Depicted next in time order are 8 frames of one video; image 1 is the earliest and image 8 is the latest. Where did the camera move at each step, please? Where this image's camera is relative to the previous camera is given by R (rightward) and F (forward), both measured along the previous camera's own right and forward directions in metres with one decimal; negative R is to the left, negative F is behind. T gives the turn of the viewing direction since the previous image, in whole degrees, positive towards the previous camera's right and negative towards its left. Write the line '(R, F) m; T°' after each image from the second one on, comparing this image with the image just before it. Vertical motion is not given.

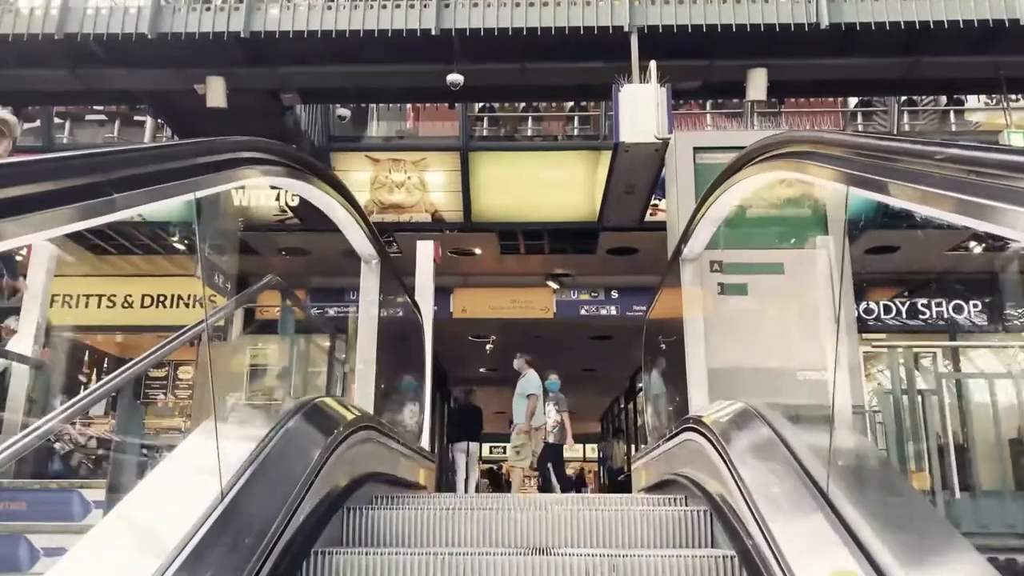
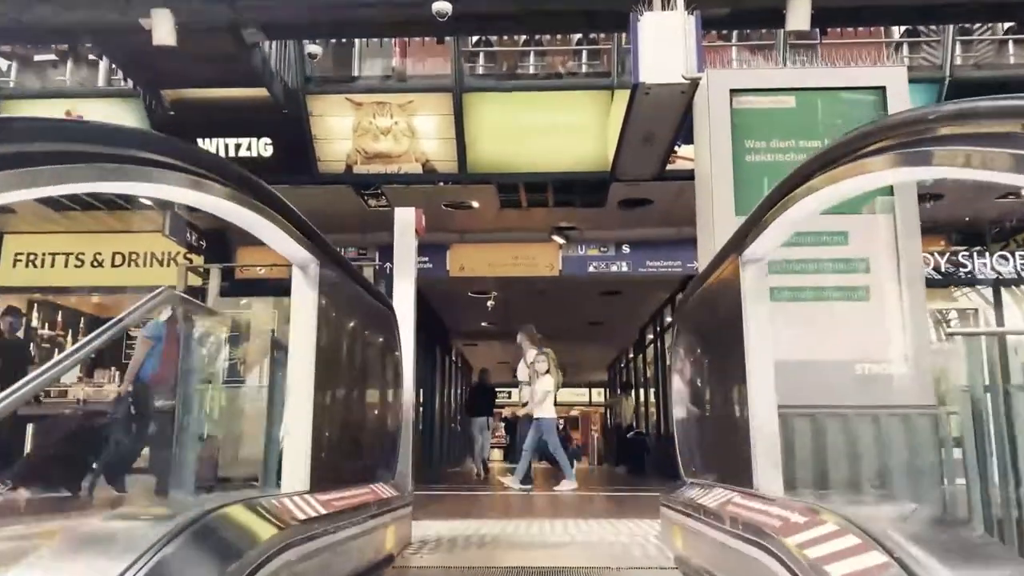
(0.0, +0.9) m; 0°
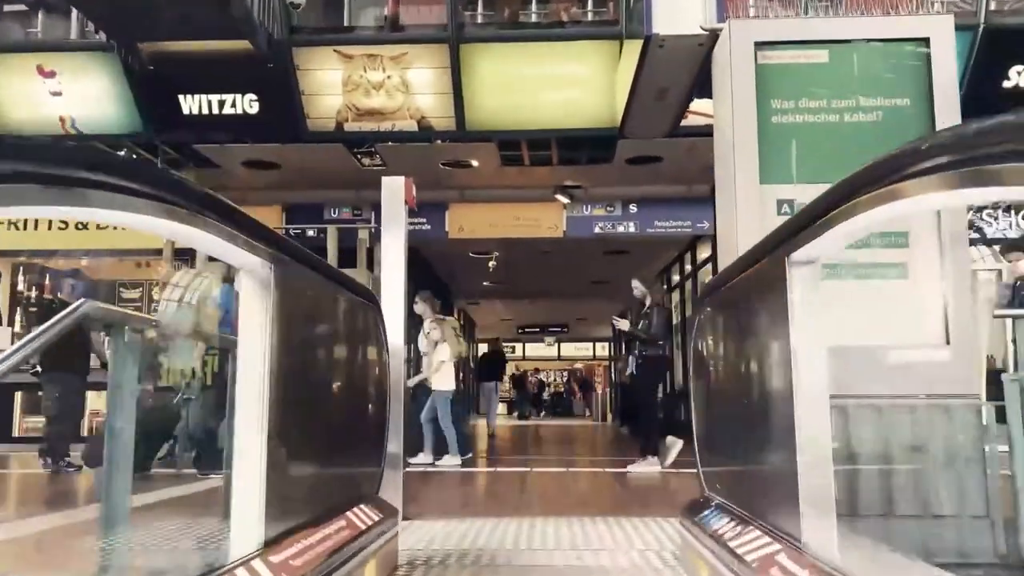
(0.0, +0.4) m; 0°
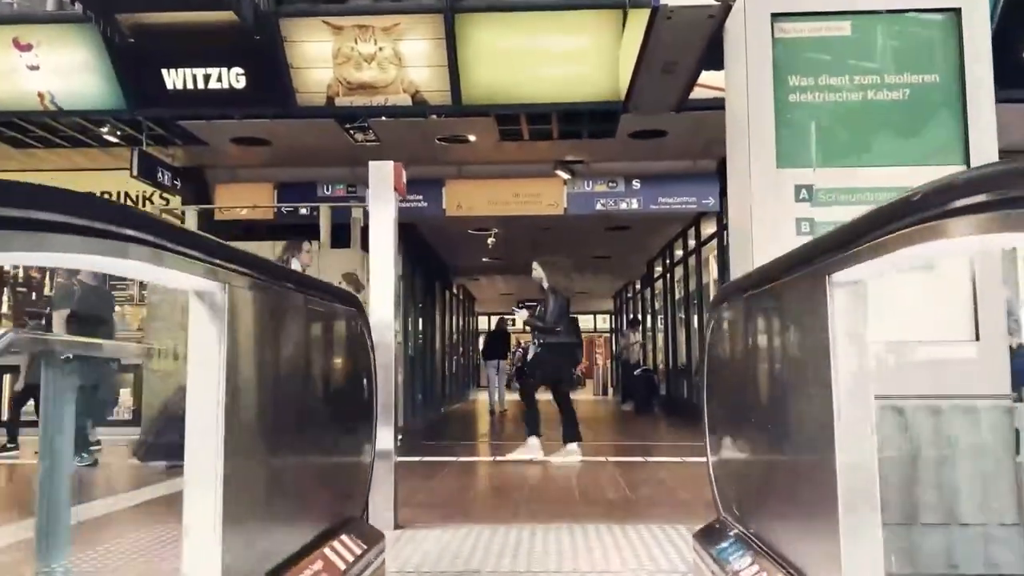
(0.0, +0.3) m; 0°
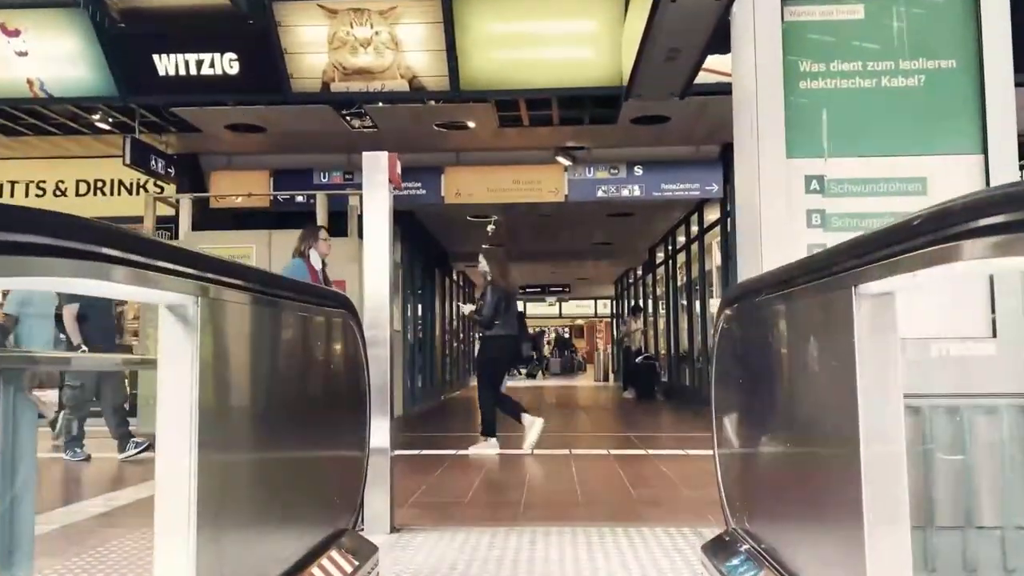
(0.0, +0.1) m; 0°
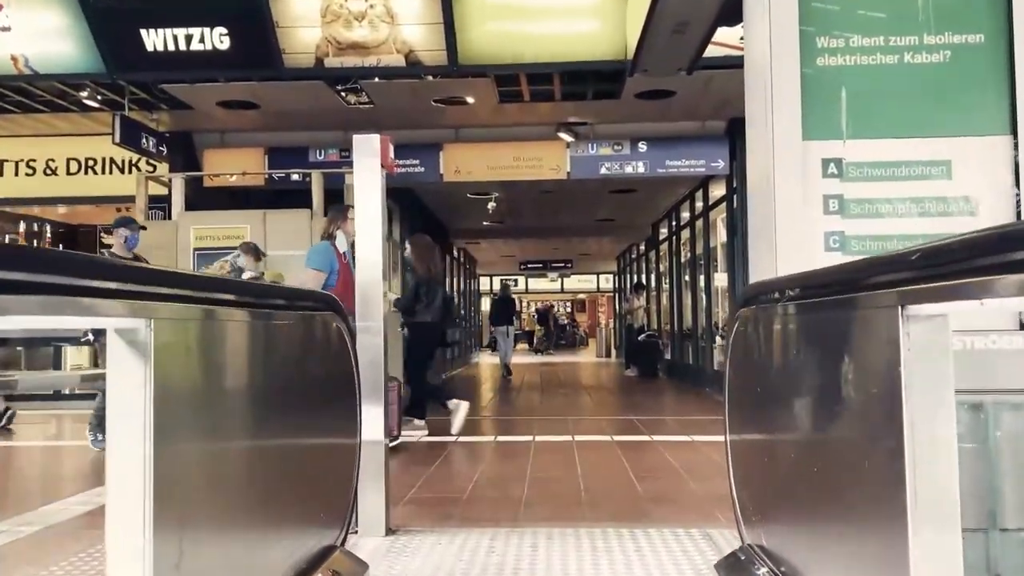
(0.0, +0.2) m; 0°
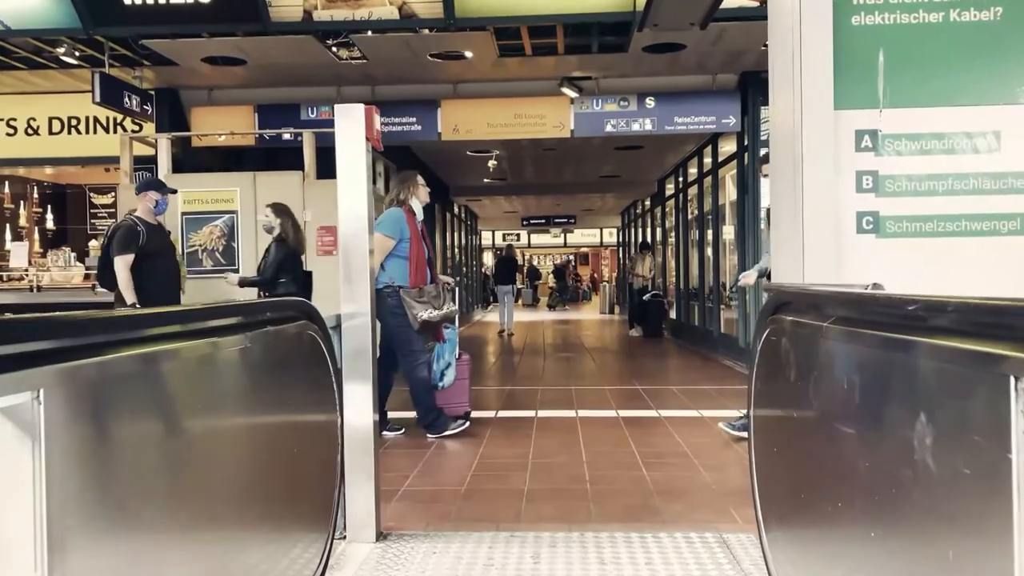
(0.0, +0.3) m; 0°
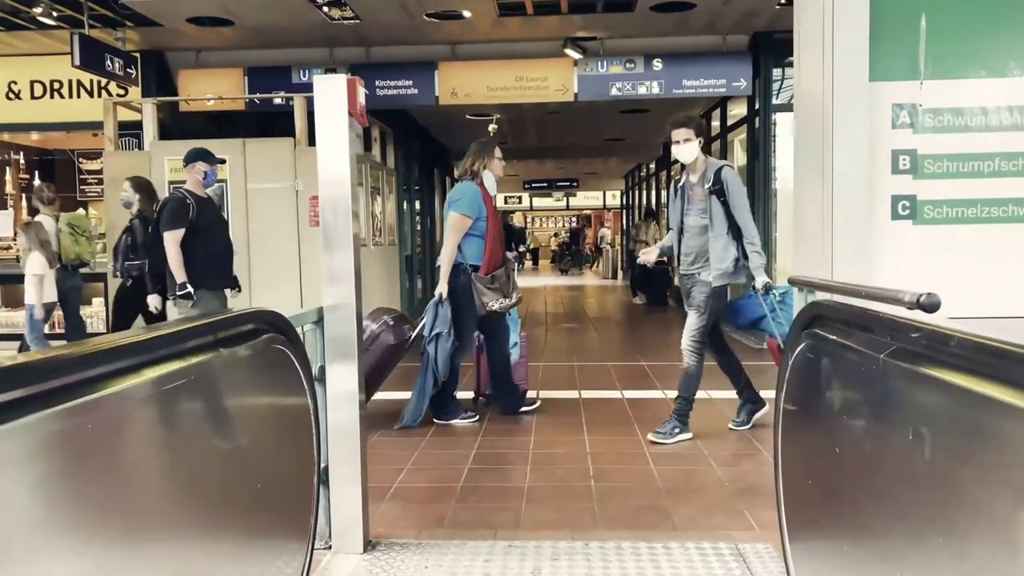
(0.0, +0.3) m; 0°
